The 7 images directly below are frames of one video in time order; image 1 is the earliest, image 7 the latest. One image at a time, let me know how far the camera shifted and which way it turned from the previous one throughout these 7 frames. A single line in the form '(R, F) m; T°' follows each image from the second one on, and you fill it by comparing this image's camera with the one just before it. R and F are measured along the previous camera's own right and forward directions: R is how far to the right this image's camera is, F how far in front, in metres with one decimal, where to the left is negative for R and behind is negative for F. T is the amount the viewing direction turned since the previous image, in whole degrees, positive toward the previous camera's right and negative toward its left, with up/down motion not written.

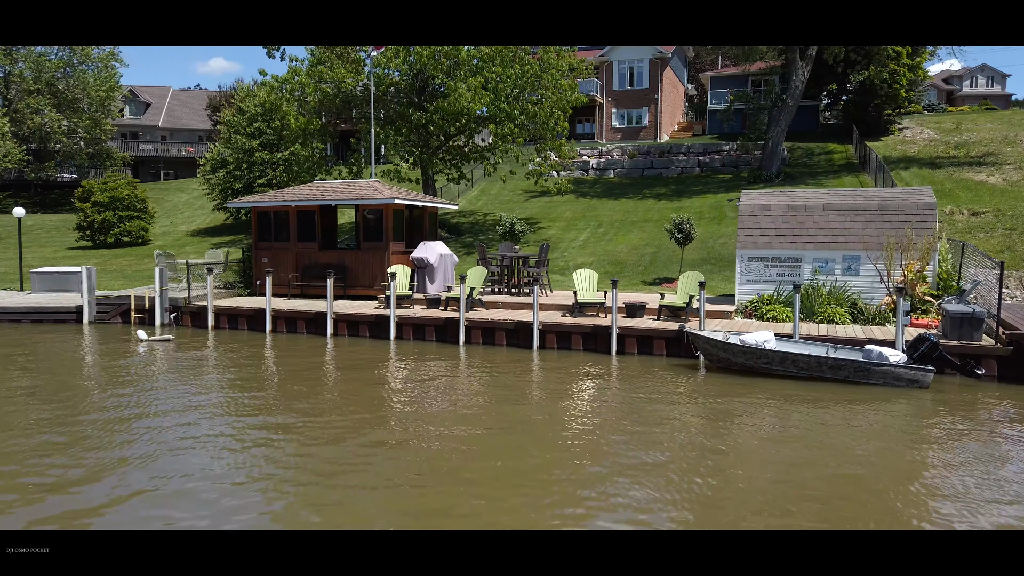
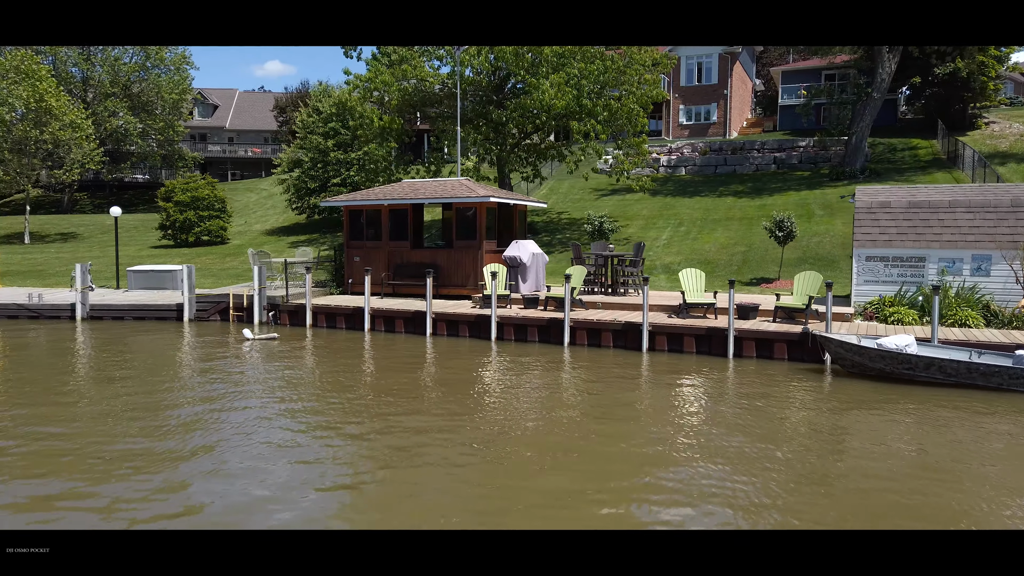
(-1.0, +0.3) m; -4°
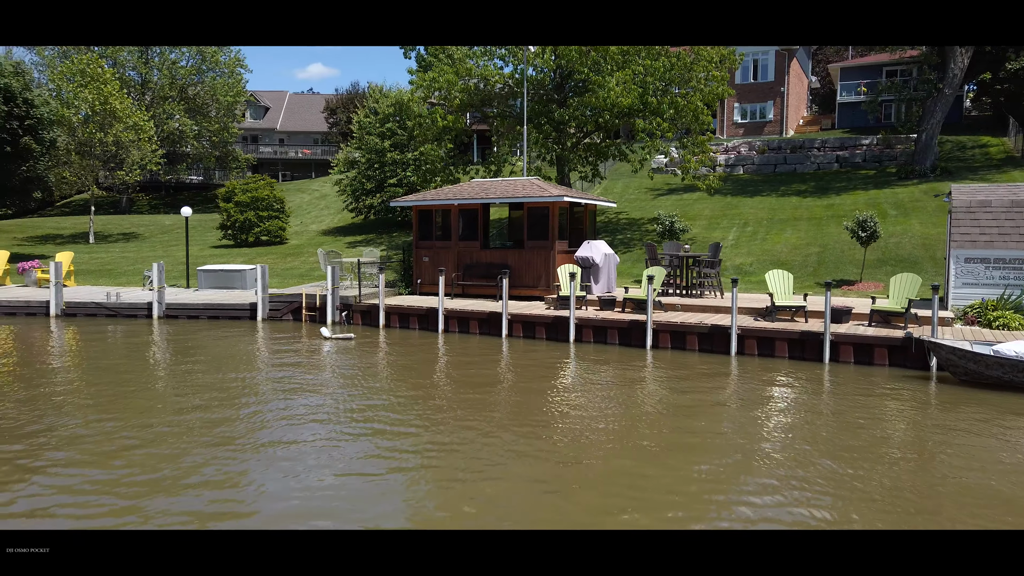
(-0.7, +0.2) m; -3°
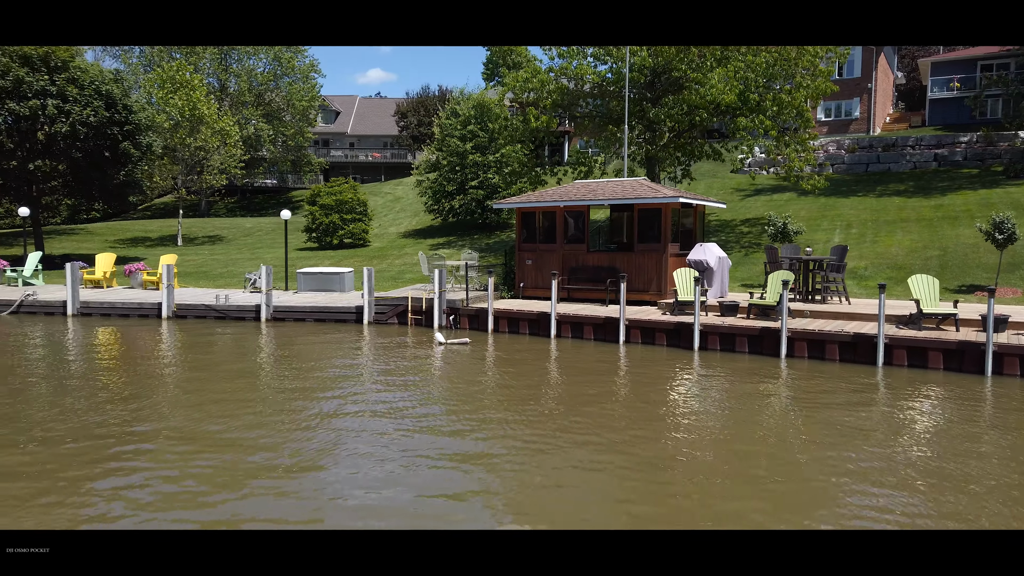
(-1.2, +0.4) m; -4°
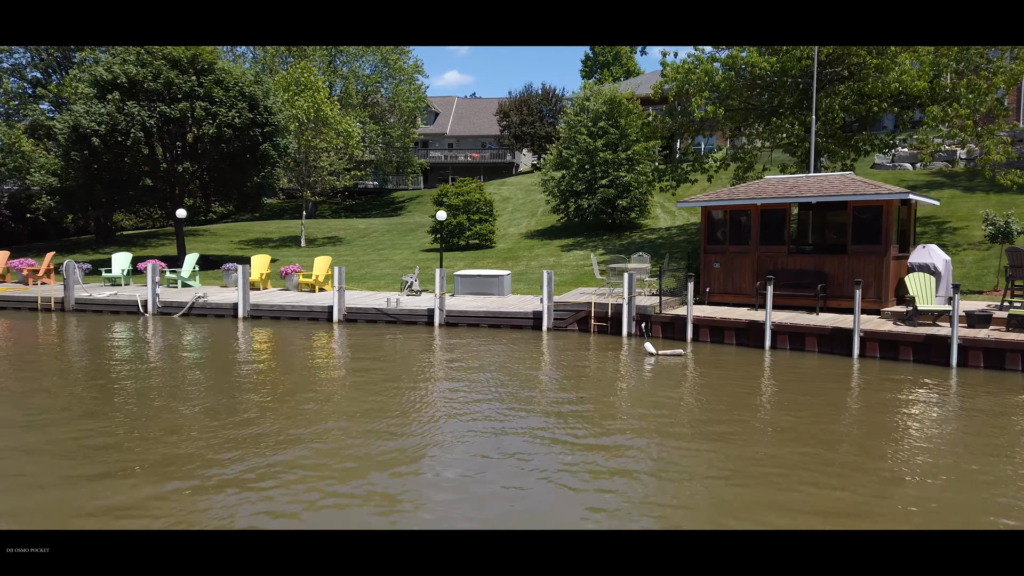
(-2.4, +1.0) m; -6°
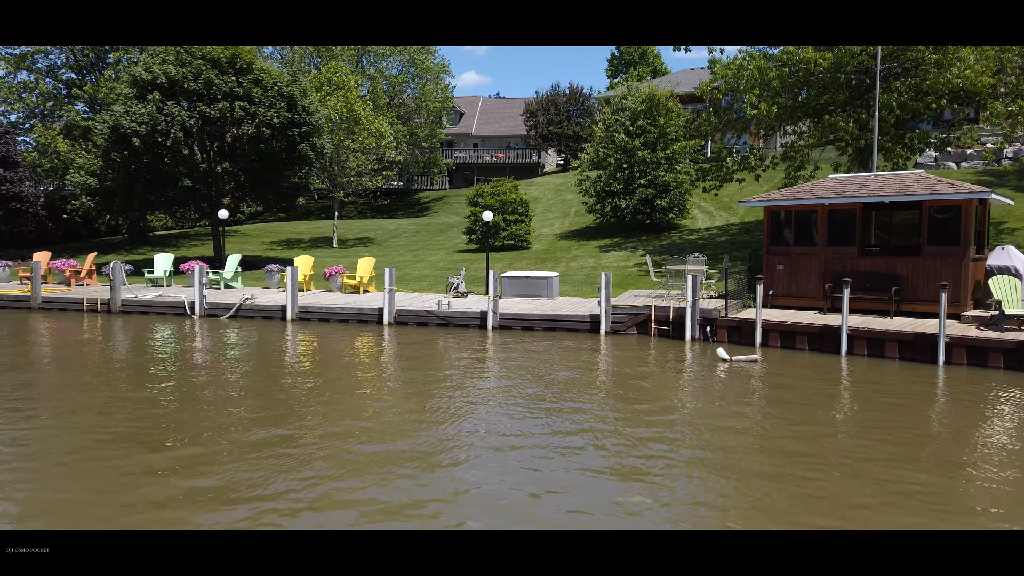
(-0.8, +0.4) m; -1°
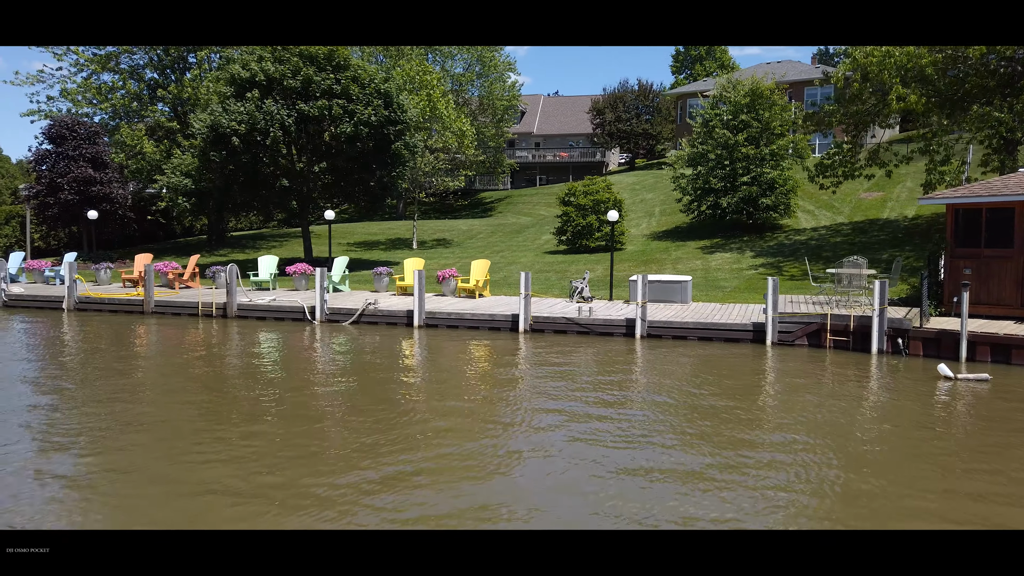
(-2.2, +1.1) m; -3°
